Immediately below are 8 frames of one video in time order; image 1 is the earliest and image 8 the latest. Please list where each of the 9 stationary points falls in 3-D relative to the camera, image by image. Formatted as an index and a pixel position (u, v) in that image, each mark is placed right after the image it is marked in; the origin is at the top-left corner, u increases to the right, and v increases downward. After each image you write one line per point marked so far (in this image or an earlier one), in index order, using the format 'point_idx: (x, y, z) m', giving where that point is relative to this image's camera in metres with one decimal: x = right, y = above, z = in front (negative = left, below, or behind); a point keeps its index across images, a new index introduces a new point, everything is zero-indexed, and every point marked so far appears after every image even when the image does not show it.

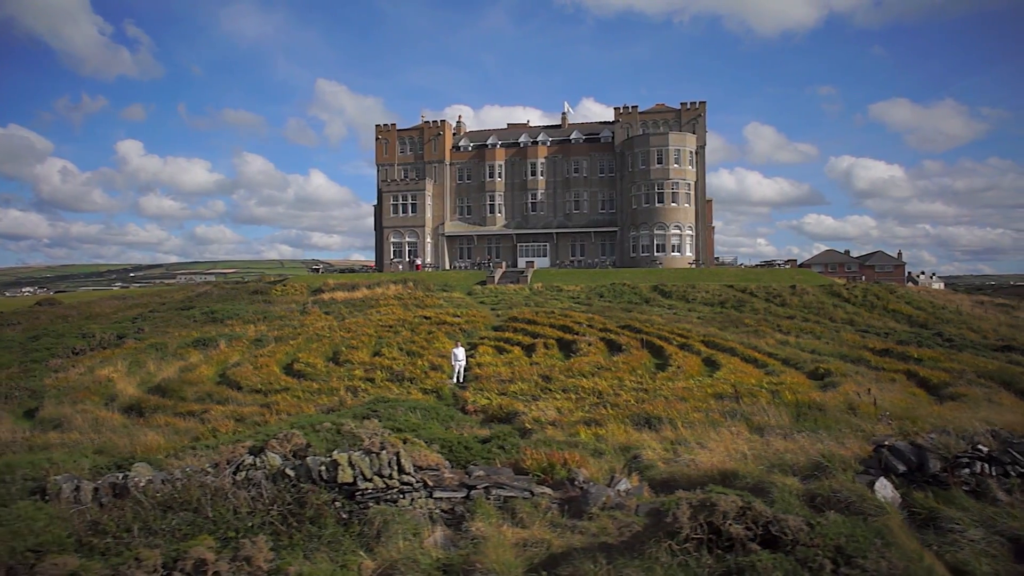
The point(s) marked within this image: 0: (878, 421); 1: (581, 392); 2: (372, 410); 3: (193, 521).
0: (+6.9, -2.5, +12.9) m
1: (+1.8, -2.8, +18.4) m
2: (-2.8, -2.5, +14.0) m
3: (-2.9, -2.2, +6.4) m
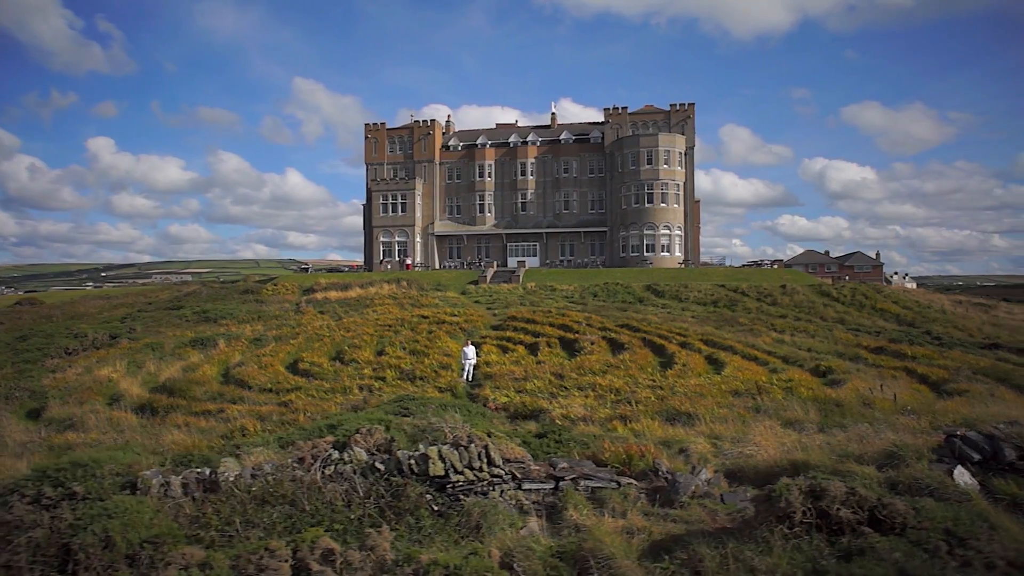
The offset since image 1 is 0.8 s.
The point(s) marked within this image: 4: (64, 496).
0: (+7.6, -2.4, +13.3) m
1: (+2.3, -2.7, +18.6) m
2: (-2.2, -2.5, +14.1) m
3: (-2.0, -2.1, +6.5) m
4: (-4.2, -2.0, +6.7) m
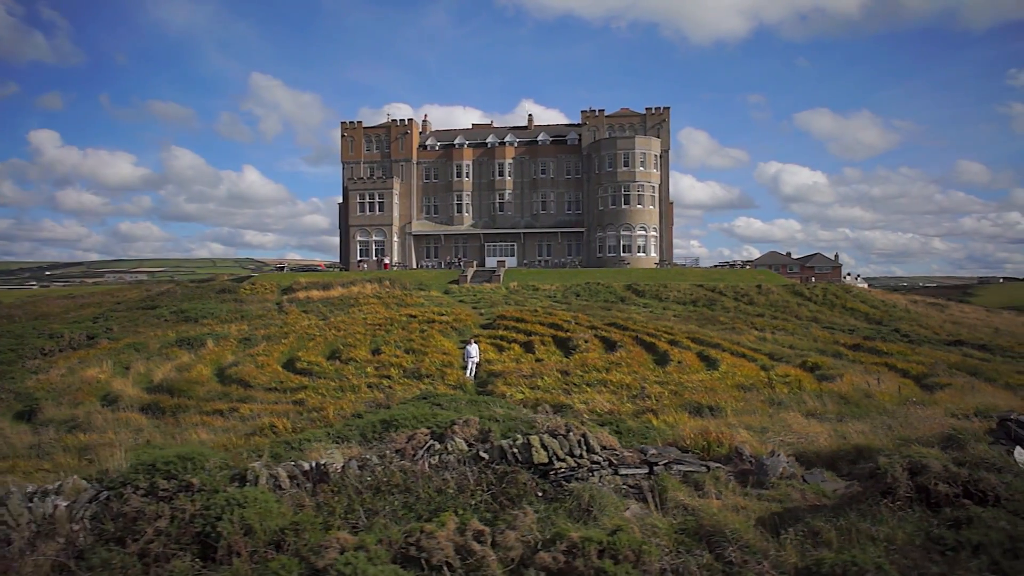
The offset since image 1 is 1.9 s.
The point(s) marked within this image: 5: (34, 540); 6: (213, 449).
0: (+8.2, -2.4, +14.1) m
1: (+2.7, -2.7, +19.1) m
2: (-1.6, -2.4, +14.4) m
3: (-1.0, -2.1, +6.8) m
4: (-3.2, -2.0, +6.8) m
5: (-4.6, -2.4, +6.7) m
6: (-4.9, -2.7, +11.5) m
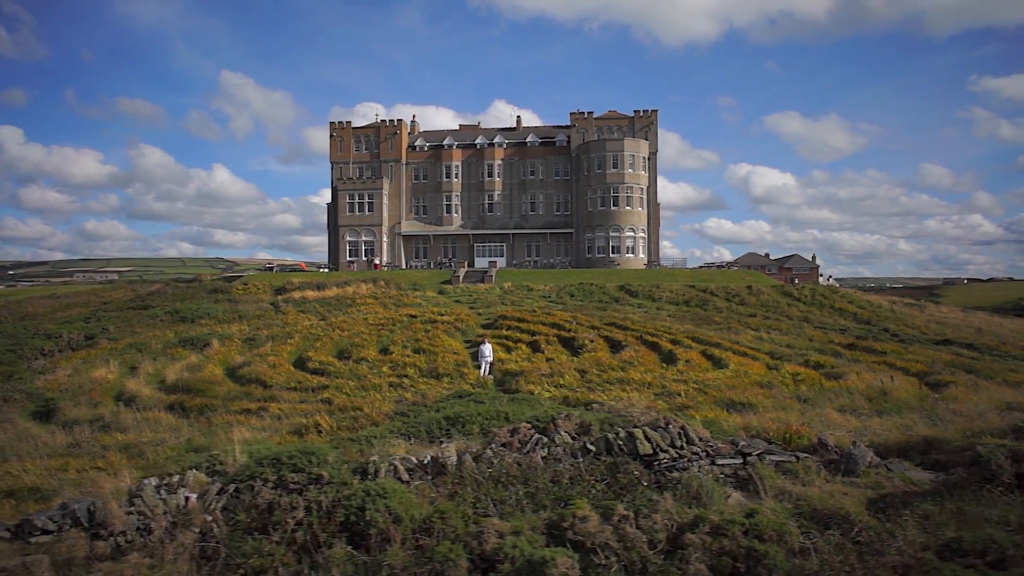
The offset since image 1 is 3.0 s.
0: (+9.1, -2.4, +14.8) m
1: (+3.4, -2.7, +19.6) m
2: (-0.7, -2.4, +14.7) m
3: (+0.1, -2.1, +7.1) m
4: (-2.0, -2.0, +7.1) m
5: (-3.4, -2.4, +6.9) m
6: (-3.9, -2.7, +11.7) m
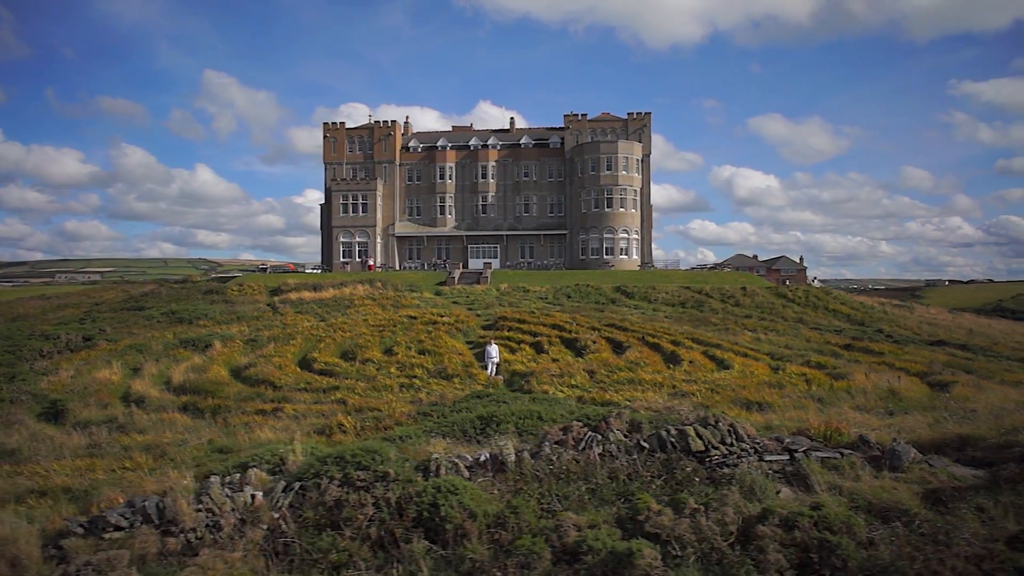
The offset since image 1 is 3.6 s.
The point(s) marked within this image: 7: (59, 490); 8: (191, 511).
0: (+9.6, -2.5, +15.2) m
1: (+3.7, -2.7, +19.9) m
2: (-0.3, -2.5, +14.9) m
3: (+0.8, -2.1, +7.3) m
4: (-1.4, -2.0, +7.3) m
5: (-2.8, -2.4, +7.0) m
6: (-3.4, -2.7, +11.8) m
7: (-7.8, -3.5, +11.9) m
8: (-3.3, -2.3, +7.1) m
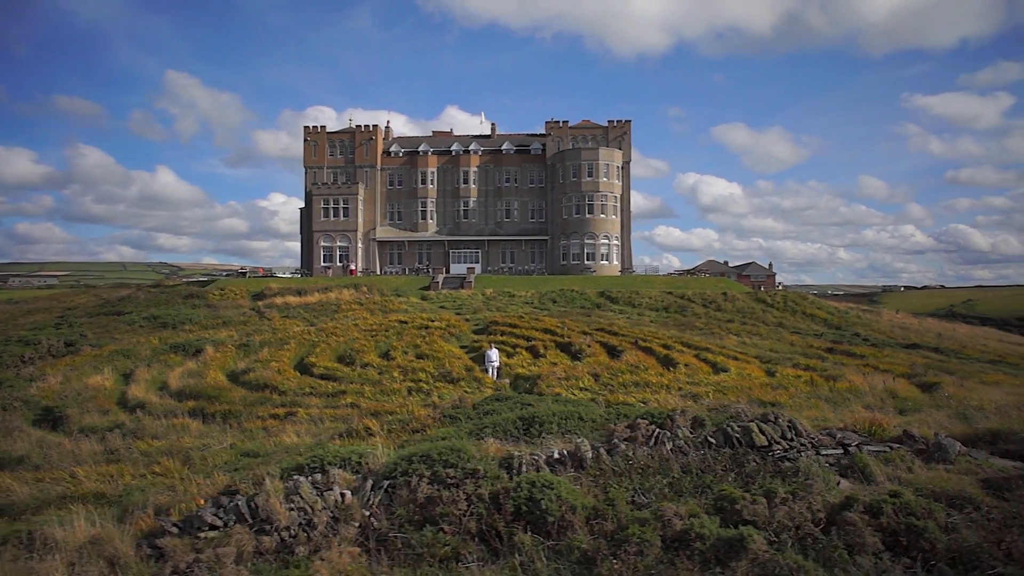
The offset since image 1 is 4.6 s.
0: (+10.1, -2.6, +15.9) m
1: (+4.0, -2.9, +20.3) m
2: (+0.3, -2.6, +15.2) m
3: (+1.6, -2.1, +7.7) m
4: (-0.5, -2.0, +7.5) m
5: (-1.9, -2.4, +7.2) m
6: (-2.7, -2.8, +11.9) m
7: (-7.2, -3.5, +11.8) m
8: (-2.4, -2.3, +7.2) m
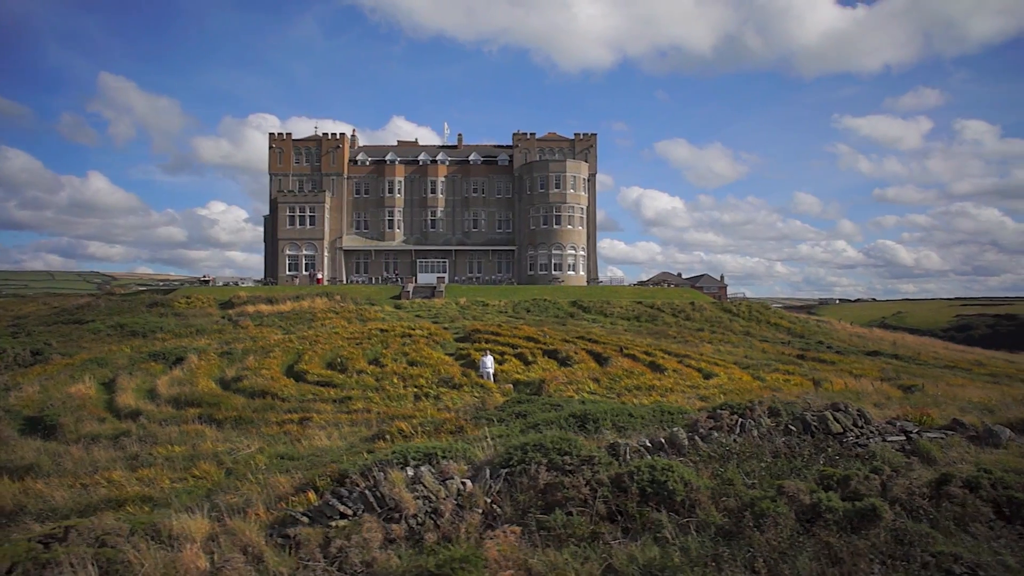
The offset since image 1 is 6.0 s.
0: (+10.6, -2.7, +17.1) m
1: (+4.3, -3.1, +21.0) m
2: (+0.9, -2.6, +15.6) m
3: (+2.9, -2.1, +8.2) m
4: (+0.7, -2.0, +7.9) m
5: (-0.6, -2.4, +7.5) m
6: (-1.8, -2.8, +12.1) m
7: (-6.2, -3.5, +11.7) m
8: (-1.1, -2.3, +7.5) m
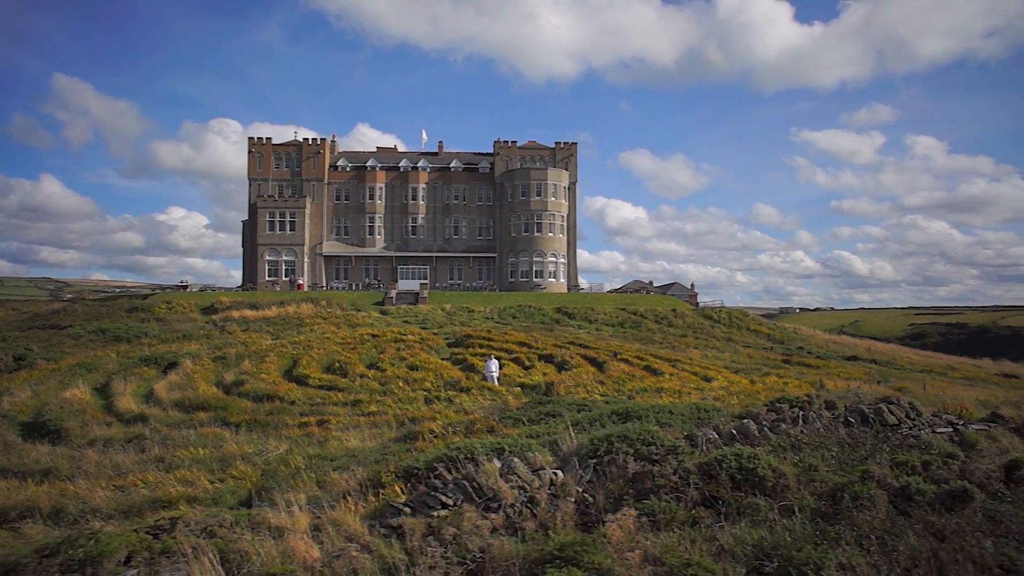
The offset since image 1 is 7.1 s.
0: (+11.2, -2.8, +17.8) m
1: (+4.6, -3.2, +21.4) m
2: (+1.6, -2.7, +15.9) m
3: (+3.9, -2.1, +8.6) m
4: (+1.7, -2.0, +8.2) m
5: (+0.4, -2.3, +7.7) m
6: (-1.0, -2.8, +12.3) m
7: (-5.4, -3.5, +11.6) m
8: (-0.1, -2.2, +7.7) m
